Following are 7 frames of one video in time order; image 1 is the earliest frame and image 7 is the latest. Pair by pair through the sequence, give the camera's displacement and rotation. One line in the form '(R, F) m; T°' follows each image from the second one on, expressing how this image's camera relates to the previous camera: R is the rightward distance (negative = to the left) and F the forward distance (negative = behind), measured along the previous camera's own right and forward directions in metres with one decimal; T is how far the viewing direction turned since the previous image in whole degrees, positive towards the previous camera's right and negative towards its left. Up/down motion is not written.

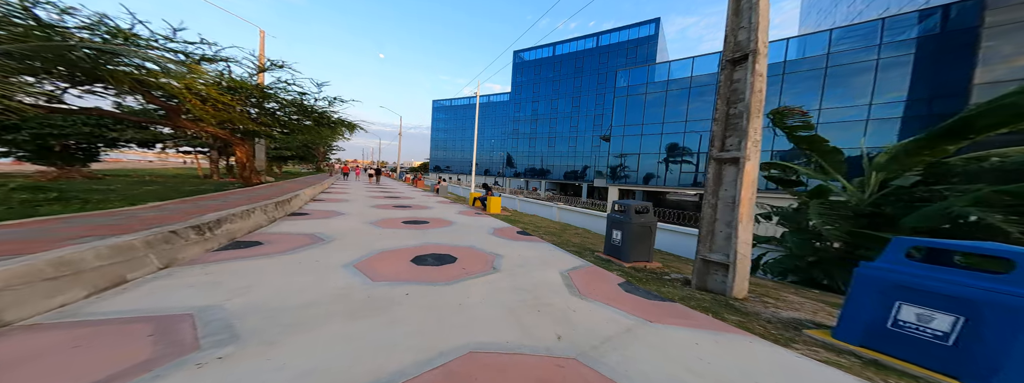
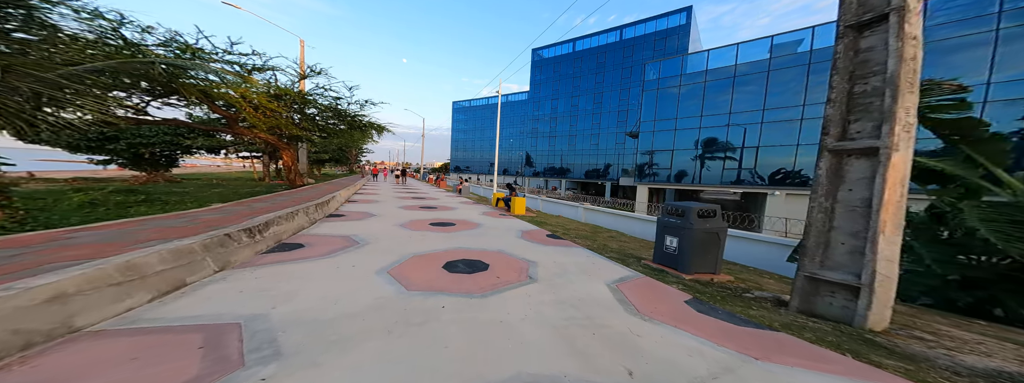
(-0.2, +0.2) m; -5°
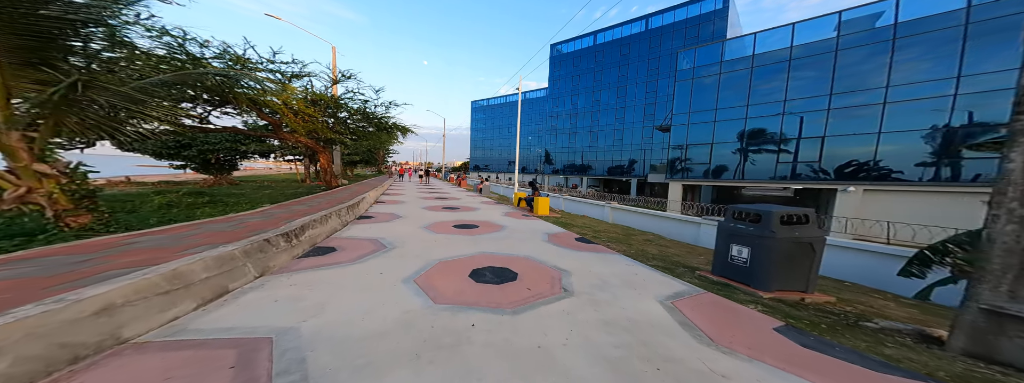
(-0.1, +0.2) m; -5°
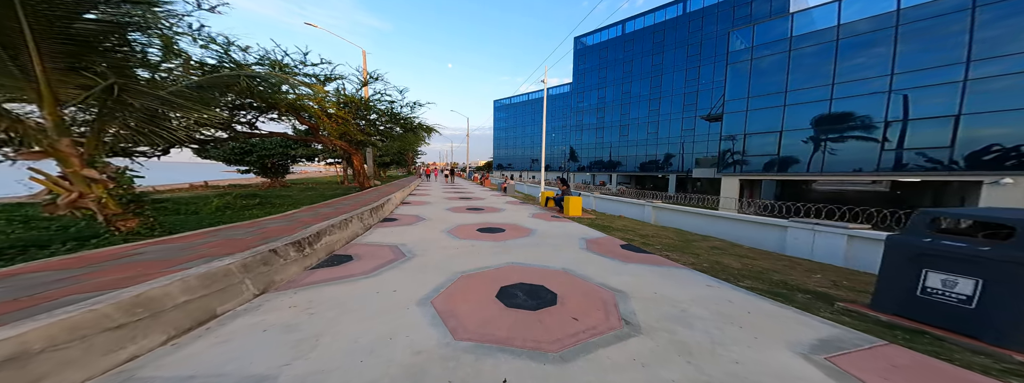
(-0.1, +0.6) m; -6°
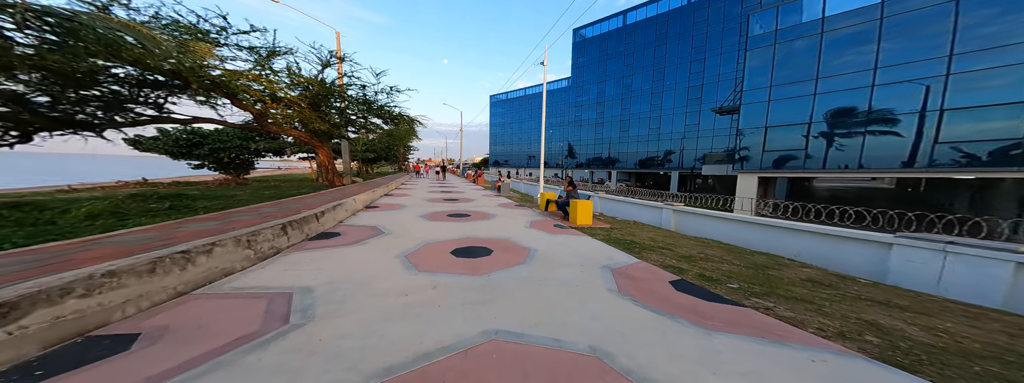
(+0.1, +1.7) m; +2°
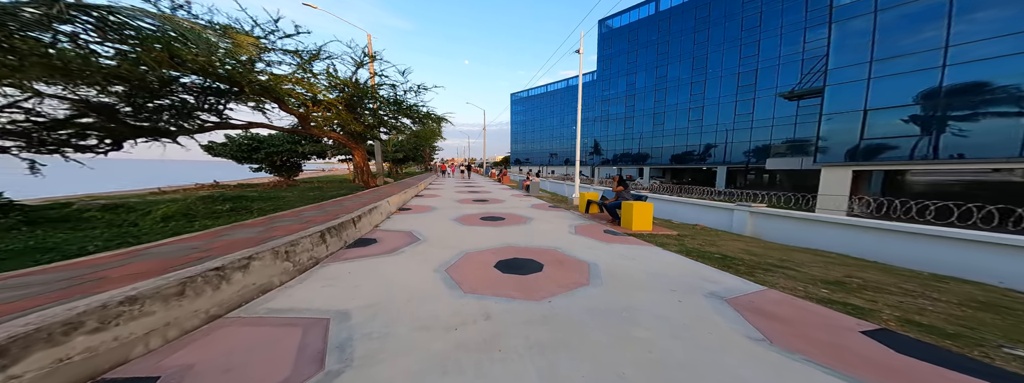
(-0.3, +0.5) m; -7°
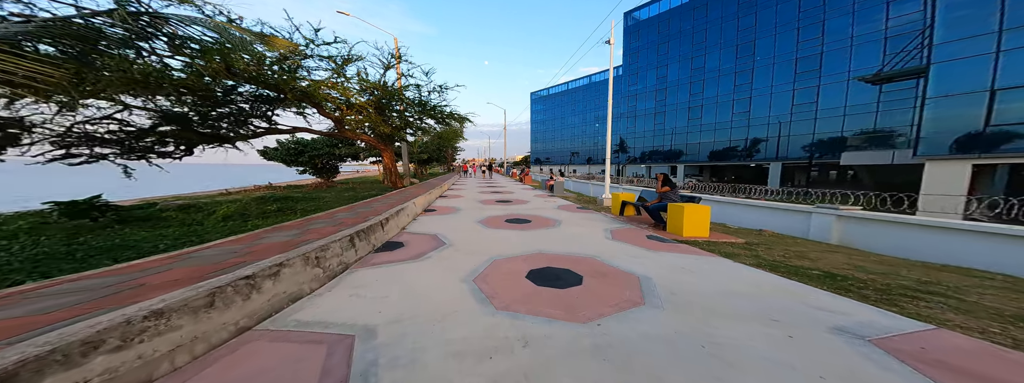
(-0.1, +0.3) m; -6°
